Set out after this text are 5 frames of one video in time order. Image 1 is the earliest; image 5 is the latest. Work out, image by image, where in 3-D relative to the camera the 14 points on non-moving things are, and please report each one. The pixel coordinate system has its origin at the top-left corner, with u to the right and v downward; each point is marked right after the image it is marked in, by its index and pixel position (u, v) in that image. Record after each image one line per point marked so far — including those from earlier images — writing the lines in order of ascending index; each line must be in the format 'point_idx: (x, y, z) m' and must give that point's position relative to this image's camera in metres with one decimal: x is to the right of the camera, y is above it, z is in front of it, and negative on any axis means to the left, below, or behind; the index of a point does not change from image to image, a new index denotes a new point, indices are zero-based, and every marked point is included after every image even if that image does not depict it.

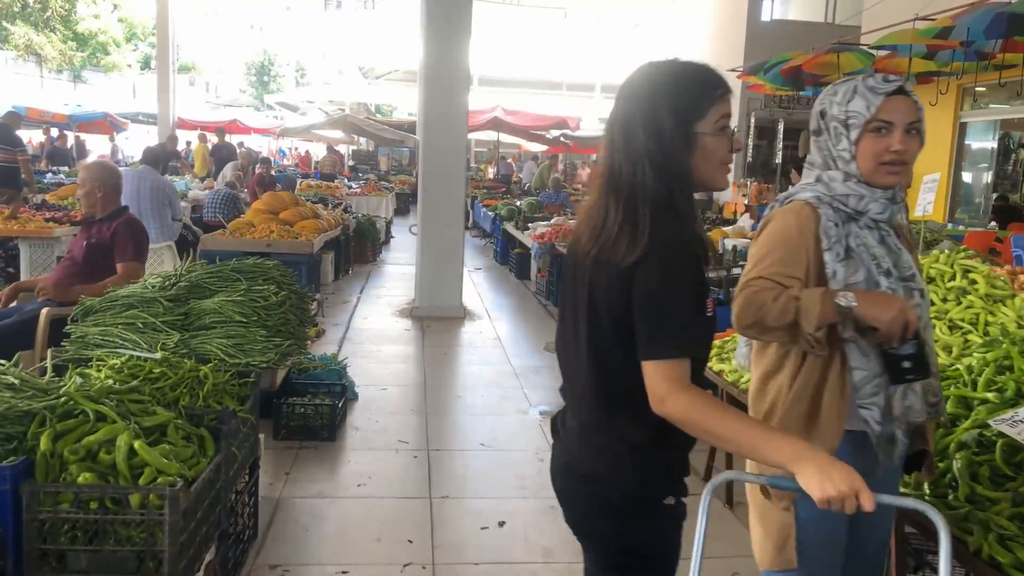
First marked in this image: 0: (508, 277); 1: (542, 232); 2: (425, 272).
0: (-0.1, +0.1, +10.9) m
1: (+0.3, +0.7, +9.3) m
2: (-0.9, +0.2, +7.7) m
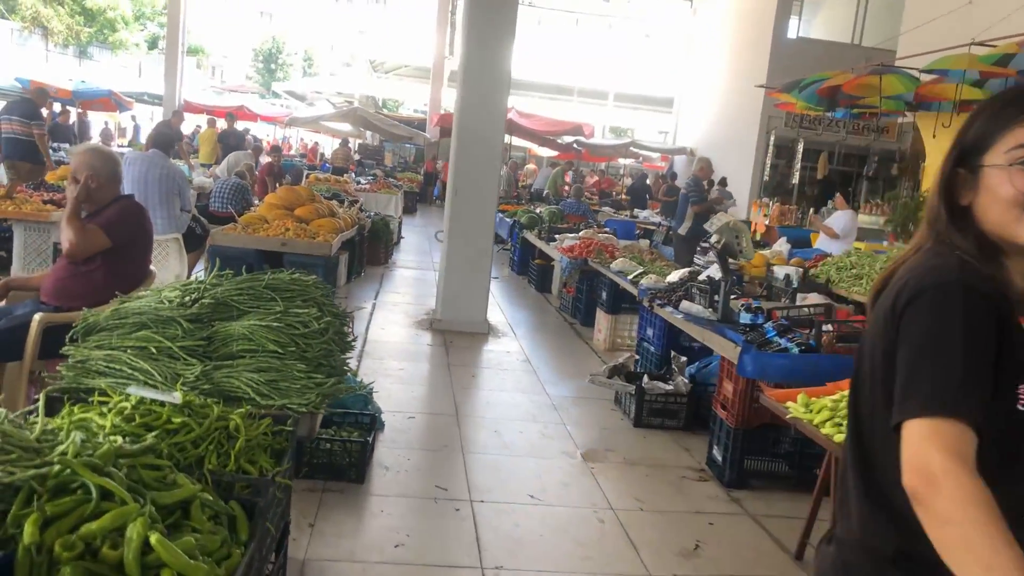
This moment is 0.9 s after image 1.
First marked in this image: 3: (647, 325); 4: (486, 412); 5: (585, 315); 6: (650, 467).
0: (+0.2, 0.0, +10.3) m
1: (+0.6, +0.5, +8.8) m
2: (-0.6, +0.1, +7.2) m
3: (+1.0, -0.3, +5.8) m
4: (-0.2, -0.8, +5.0) m
5: (+0.8, -0.3, +8.1) m
6: (+0.8, -1.0, +4.3) m
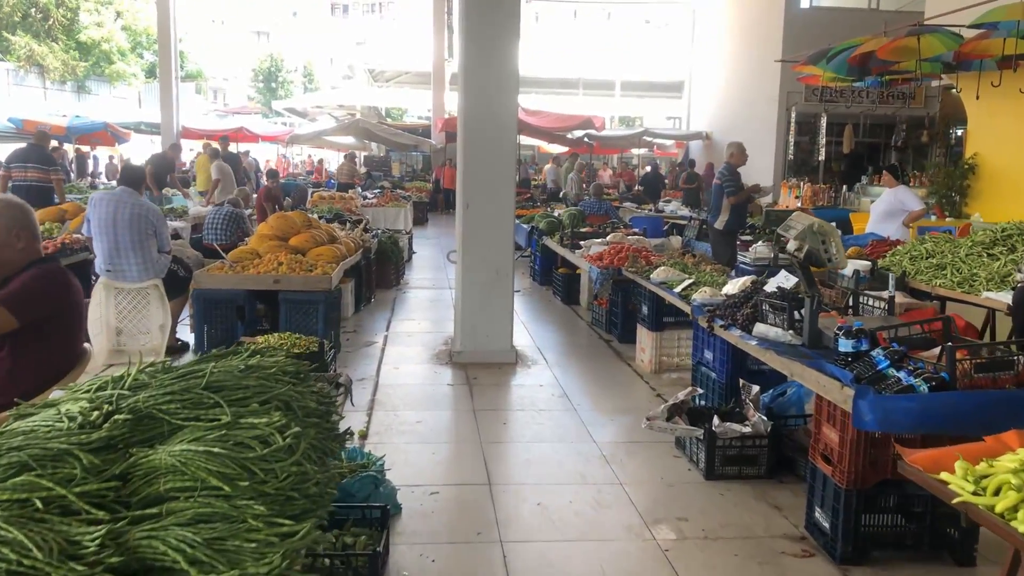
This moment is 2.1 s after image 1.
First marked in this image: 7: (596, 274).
0: (+0.5, -0.2, +9.4) m
1: (+0.9, +0.4, +7.9) m
2: (-0.4, -0.2, +6.3) m
3: (+1.2, -0.4, +4.9) m
4: (+0.1, -1.0, +4.1) m
5: (+1.0, -0.4, +7.2) m
6: (+1.0, -1.1, +3.4) m
7: (+0.8, +0.1, +7.2) m
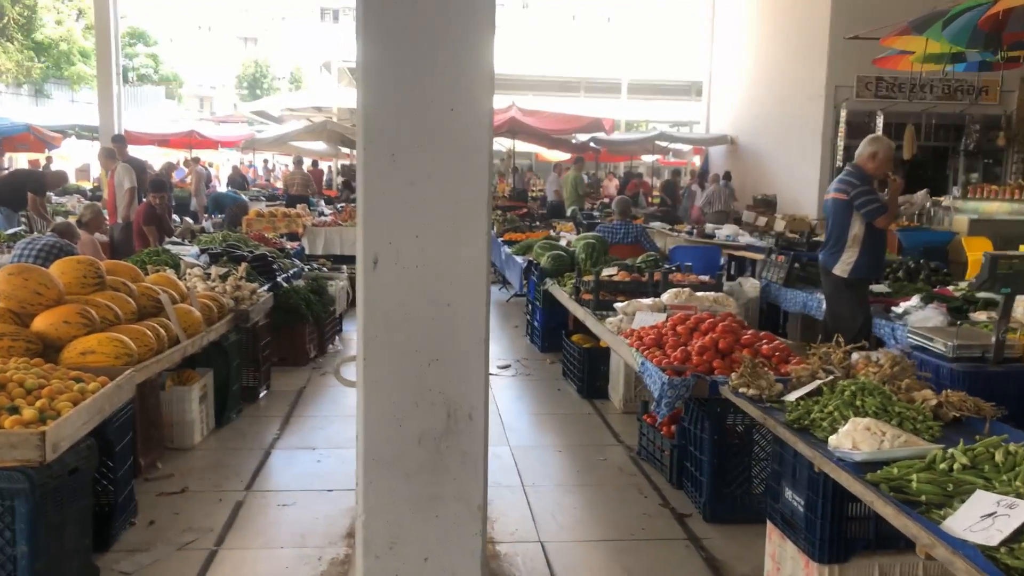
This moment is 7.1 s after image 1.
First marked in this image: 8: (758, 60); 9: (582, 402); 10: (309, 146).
0: (+0.4, -0.8, +5.8) m
1: (+0.7, -0.2, +4.3) m
2: (-0.5, -0.7, +2.7) m
3: (+1.1, -0.9, +1.3) m
4: (0.0, -1.5, +0.5) m
5: (+0.9, -0.9, +3.6) m
6: (+0.9, -1.6, -0.2) m
7: (+0.7, -0.4, +3.6) m
8: (+6.3, +5.8, +20.0) m
9: (+0.5, -0.8, +5.6) m
10: (-5.1, +3.5, +19.7) m
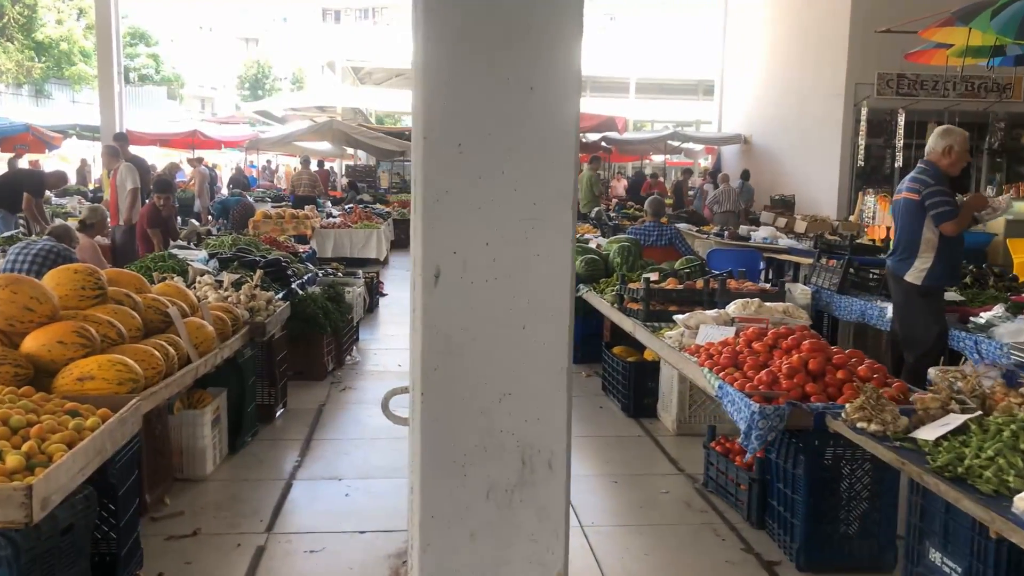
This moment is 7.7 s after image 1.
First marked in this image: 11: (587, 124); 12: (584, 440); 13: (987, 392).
0: (+0.6, -0.8, +5.3) m
1: (+1.0, -0.3, +3.8) m
2: (-0.2, -0.8, +2.2) m
3: (+1.4, -0.9, +0.8) m
4: (+0.2, -1.5, 0.0) m
5: (+1.2, -1.0, +3.1) m
6: (+1.1, -1.7, -0.7) m
7: (+0.9, -0.5, +3.1) m
8: (+6.5, +5.7, +19.5) m
9: (+0.7, -0.8, +5.1) m
10: (-4.9, +3.5, +19.2) m
11: (+1.5, +3.3, +15.8) m
12: (+0.4, -0.9, +4.8) m
13: (+1.6, -0.4, +2.7) m
